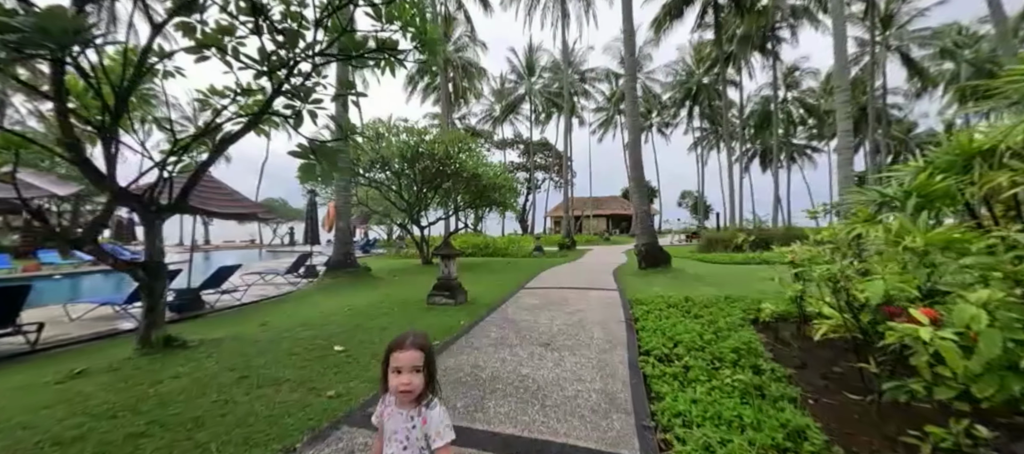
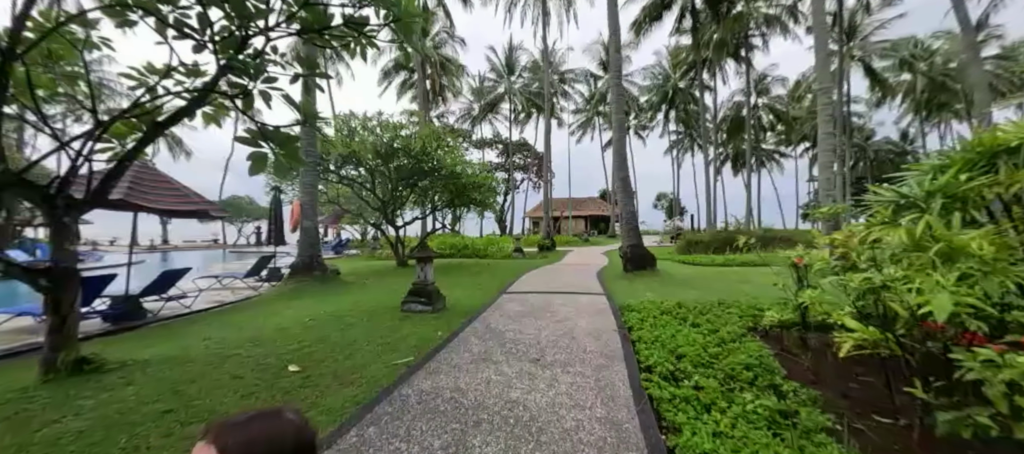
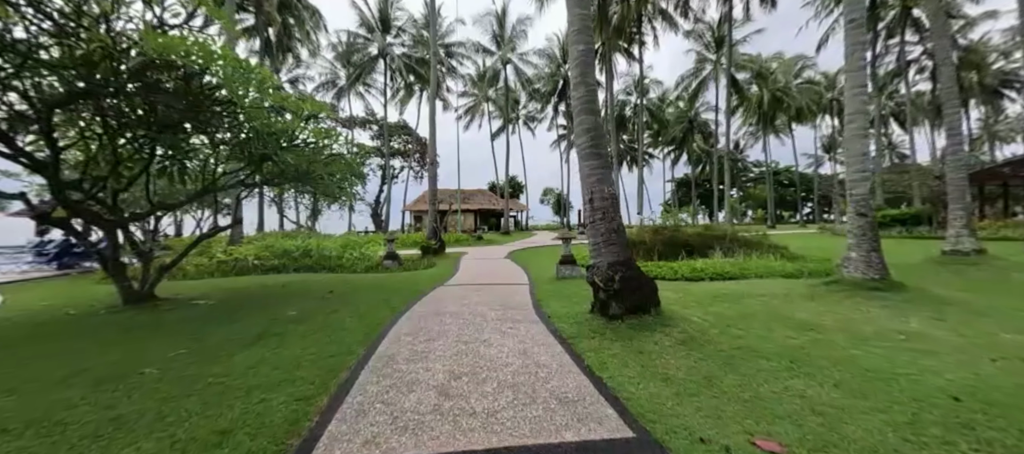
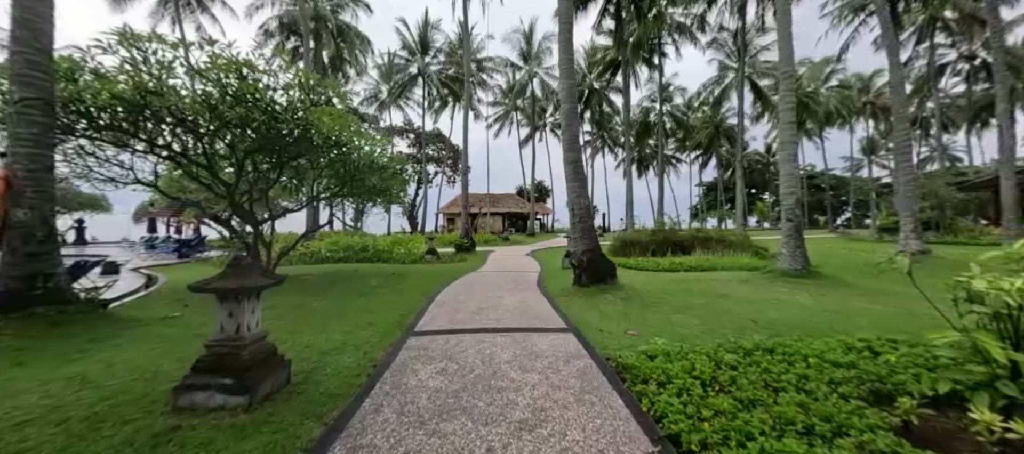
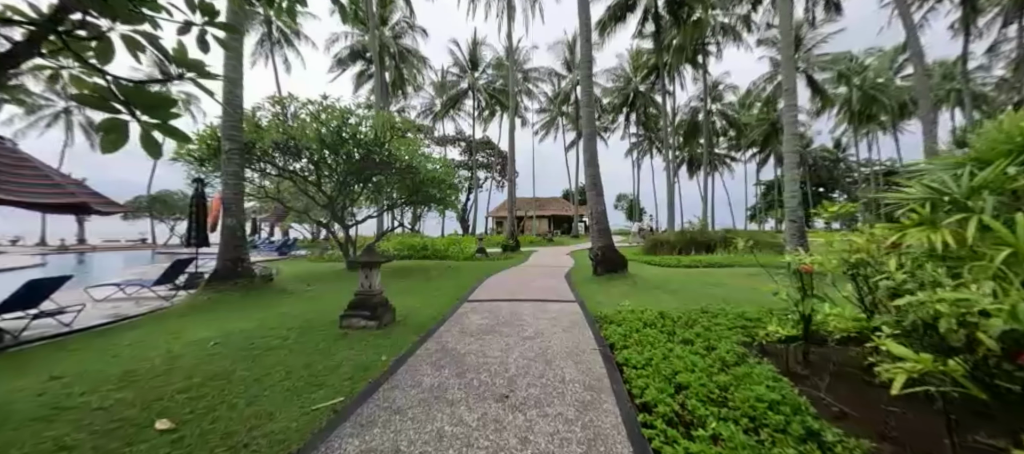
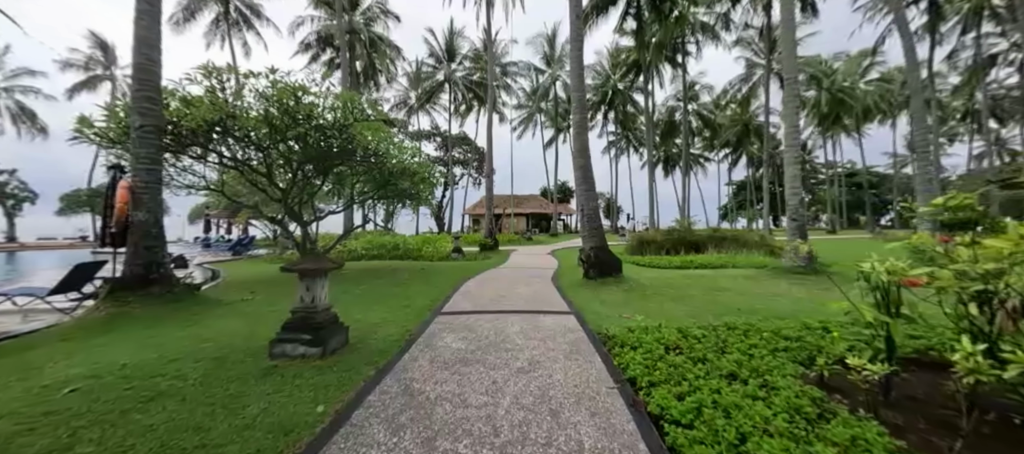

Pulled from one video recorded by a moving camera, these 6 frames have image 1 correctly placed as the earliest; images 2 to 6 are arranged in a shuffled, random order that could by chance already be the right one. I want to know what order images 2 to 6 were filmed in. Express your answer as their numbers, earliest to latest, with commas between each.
2, 5, 6, 4, 3
